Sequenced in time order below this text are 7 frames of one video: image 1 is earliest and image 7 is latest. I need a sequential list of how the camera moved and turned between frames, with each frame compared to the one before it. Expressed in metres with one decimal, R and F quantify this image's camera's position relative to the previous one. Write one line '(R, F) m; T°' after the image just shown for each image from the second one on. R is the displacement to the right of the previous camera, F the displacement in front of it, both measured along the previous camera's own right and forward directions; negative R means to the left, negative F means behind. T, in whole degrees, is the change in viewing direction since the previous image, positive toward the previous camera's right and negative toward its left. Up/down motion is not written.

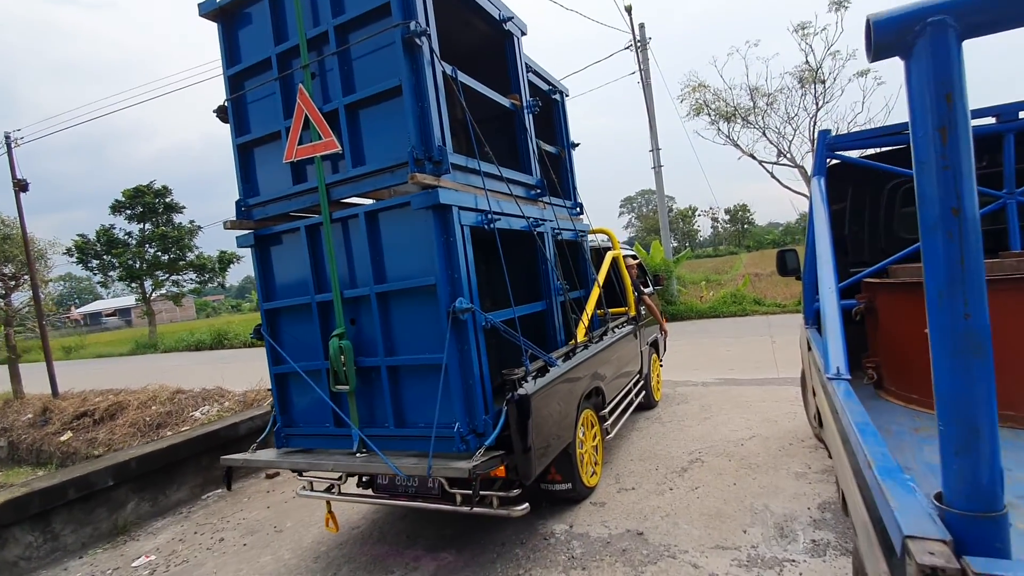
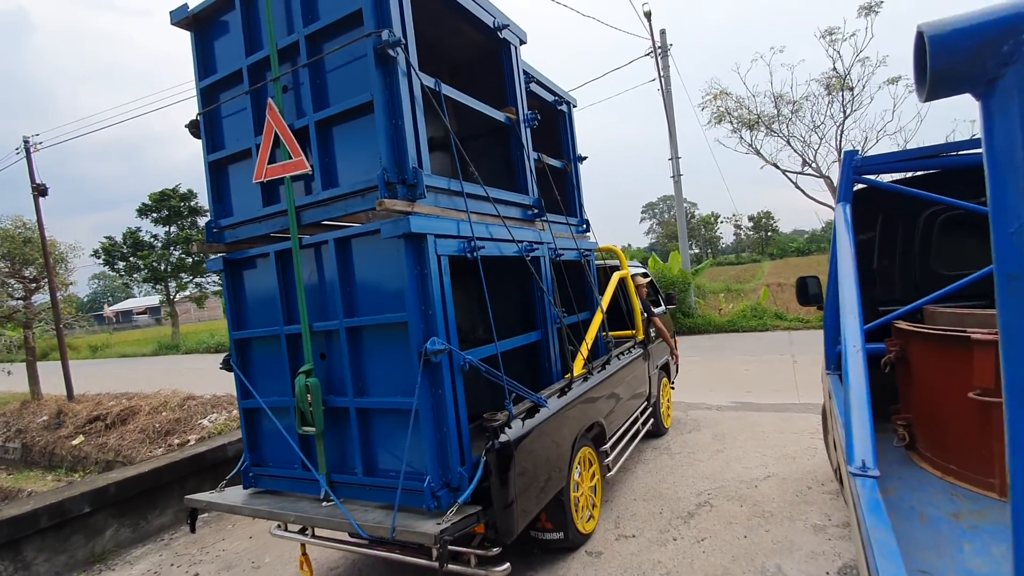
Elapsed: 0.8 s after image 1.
(+0.2, +0.3) m; -2°
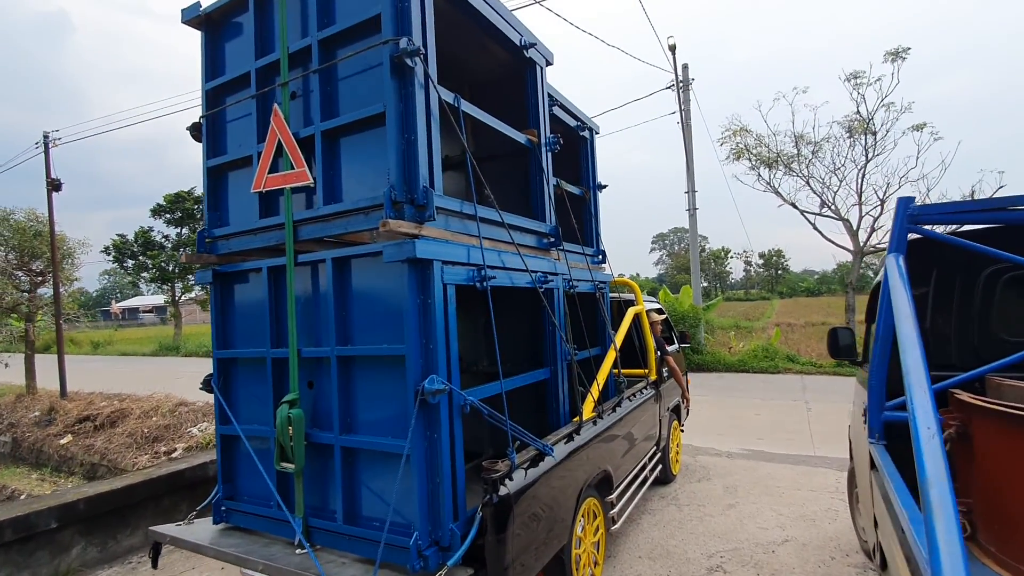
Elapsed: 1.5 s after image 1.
(0.0, +0.3) m; -1°
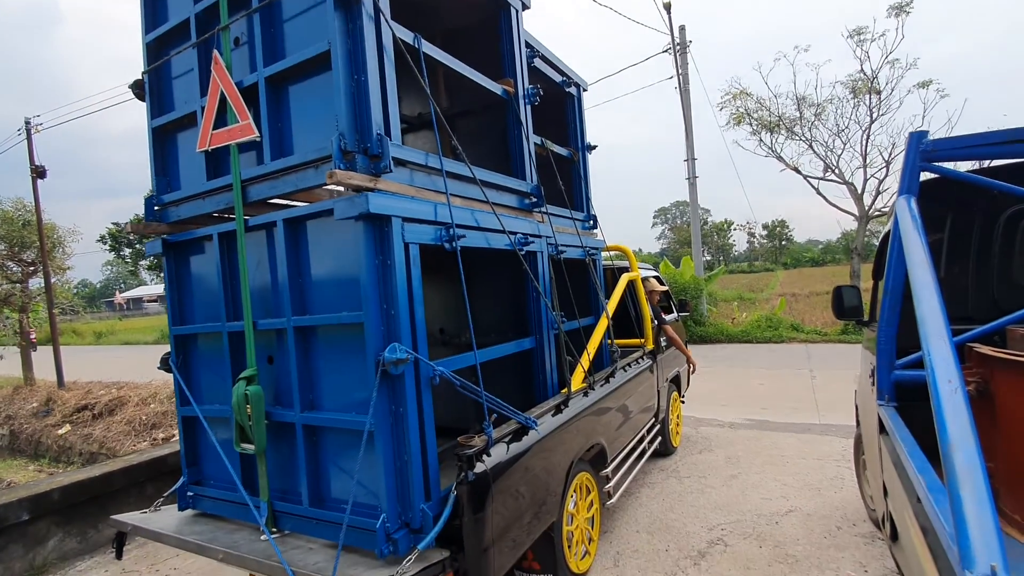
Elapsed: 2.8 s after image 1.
(+0.1, +0.2) m; 0°
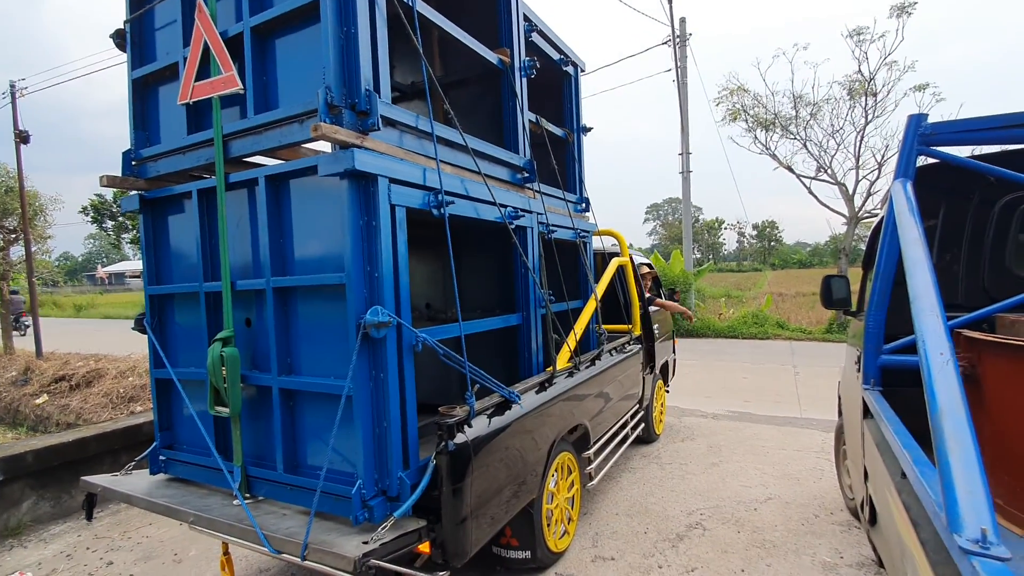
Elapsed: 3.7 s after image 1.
(0.0, +0.1) m; +1°
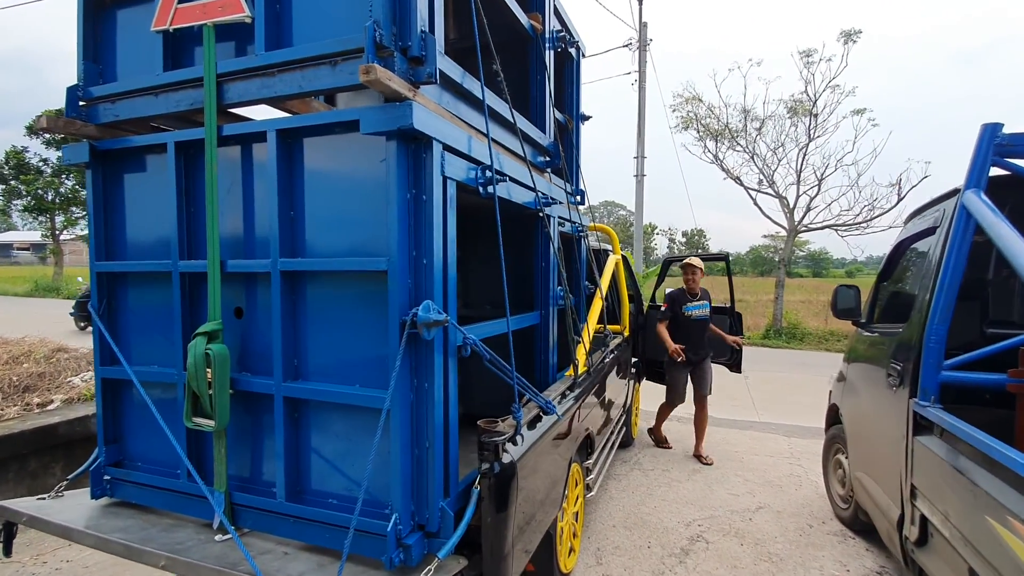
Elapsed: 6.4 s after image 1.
(-0.5, +0.4) m; +7°
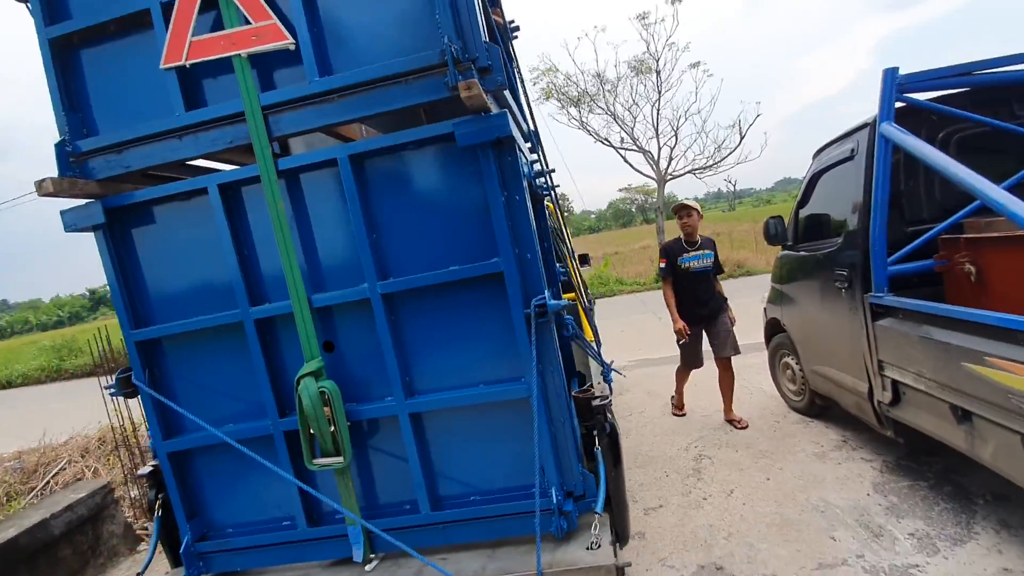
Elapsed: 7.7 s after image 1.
(-0.8, -0.1) m; +13°
